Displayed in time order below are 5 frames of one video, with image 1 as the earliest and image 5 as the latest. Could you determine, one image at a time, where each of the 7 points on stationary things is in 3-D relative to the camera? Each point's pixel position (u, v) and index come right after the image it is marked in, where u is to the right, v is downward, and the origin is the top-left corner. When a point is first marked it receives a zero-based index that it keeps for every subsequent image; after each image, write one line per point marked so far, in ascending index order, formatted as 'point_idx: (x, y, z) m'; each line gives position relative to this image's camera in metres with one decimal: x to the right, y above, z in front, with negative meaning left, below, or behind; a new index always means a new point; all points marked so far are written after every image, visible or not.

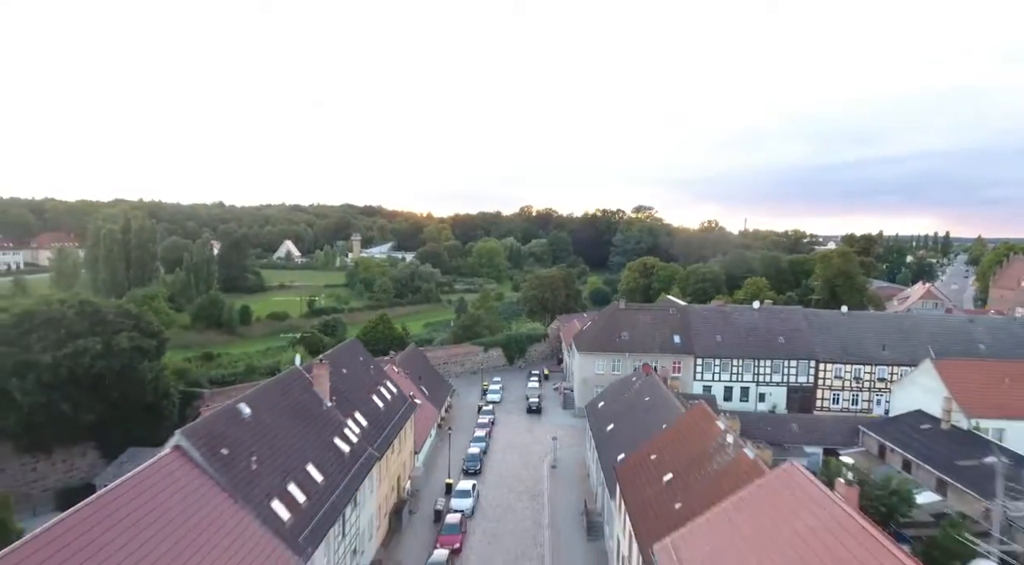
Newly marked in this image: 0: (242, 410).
0: (-8.3, -3.9, +19.7) m
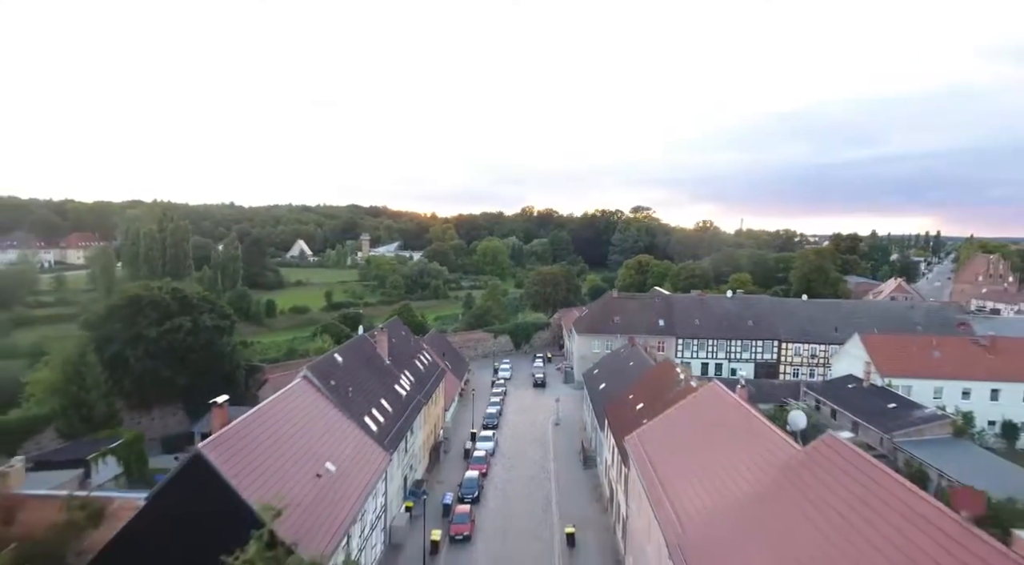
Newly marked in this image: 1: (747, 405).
0: (-7.6, -3.3, +27.6) m
1: (+7.2, -3.8, +18.6) m
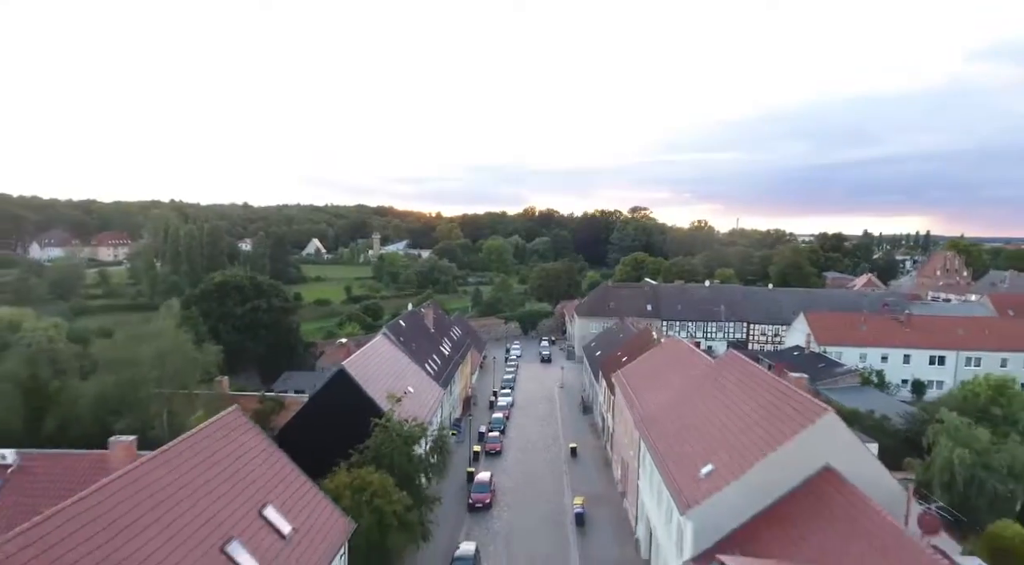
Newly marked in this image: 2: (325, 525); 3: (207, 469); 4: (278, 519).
0: (-6.5, -2.4, +37.4) m
1: (+8.2, -3.0, +28.4) m
2: (-5.0, -6.3, +17.1) m
3: (-7.0, -4.2, +15.5) m
4: (-5.6, -5.7, +15.5) m
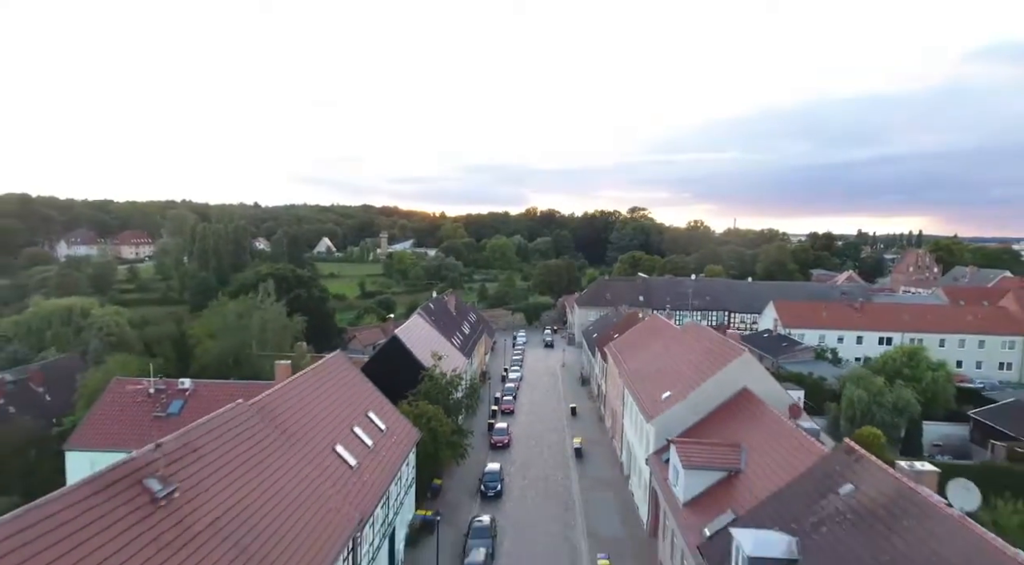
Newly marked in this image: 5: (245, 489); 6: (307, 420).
0: (-5.8, -1.7, +45.1) m
1: (+9.0, -2.3, +36.1) m
2: (-4.3, -5.6, +24.8) m
3: (-6.3, -3.5, +23.2) m
4: (-4.9, -5.0, +23.2) m
5: (-6.0, -4.7, +14.9) m
6: (-6.1, -4.1, +19.6) m
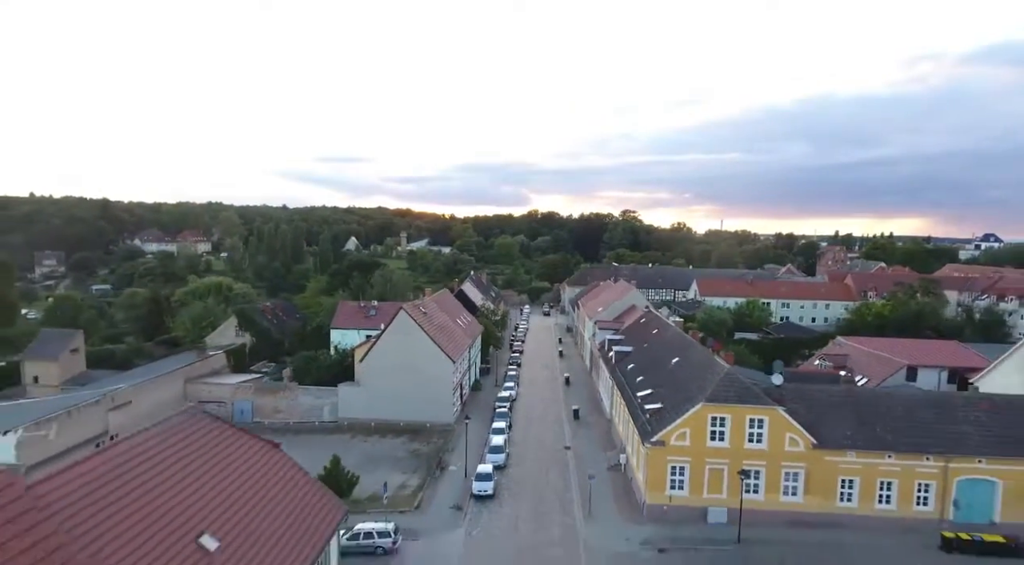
0: (-4.5, +0.4, +73.4) m
1: (+10.2, -0.2, +64.4) m
2: (-3.0, -3.5, +53.1) m
3: (-5.1, -1.4, +51.5) m
4: (-3.7, -2.8, +51.5) m
5: (-4.8, -2.5, +43.2) m
6: (-4.8, -2.0, +47.9) m
